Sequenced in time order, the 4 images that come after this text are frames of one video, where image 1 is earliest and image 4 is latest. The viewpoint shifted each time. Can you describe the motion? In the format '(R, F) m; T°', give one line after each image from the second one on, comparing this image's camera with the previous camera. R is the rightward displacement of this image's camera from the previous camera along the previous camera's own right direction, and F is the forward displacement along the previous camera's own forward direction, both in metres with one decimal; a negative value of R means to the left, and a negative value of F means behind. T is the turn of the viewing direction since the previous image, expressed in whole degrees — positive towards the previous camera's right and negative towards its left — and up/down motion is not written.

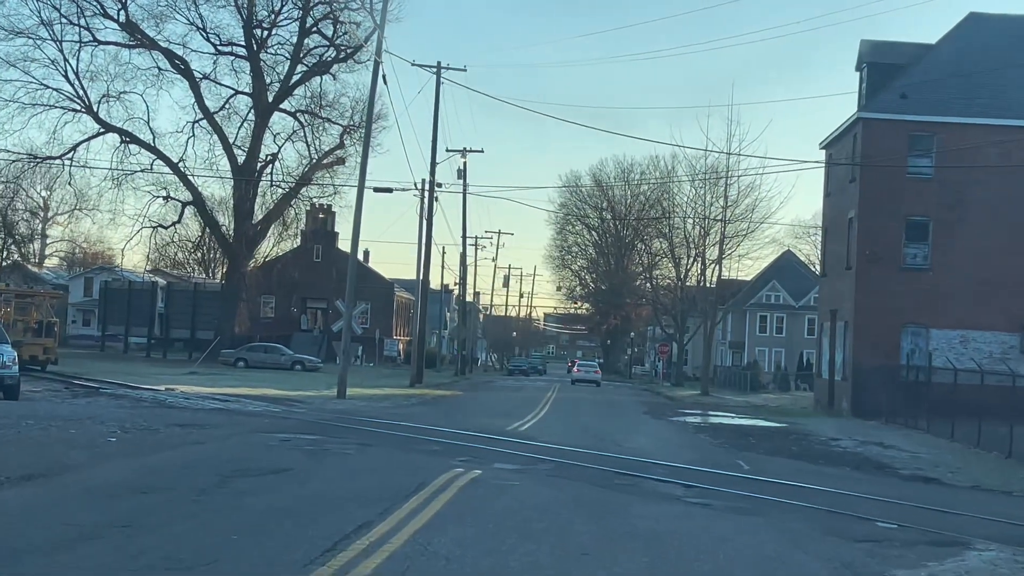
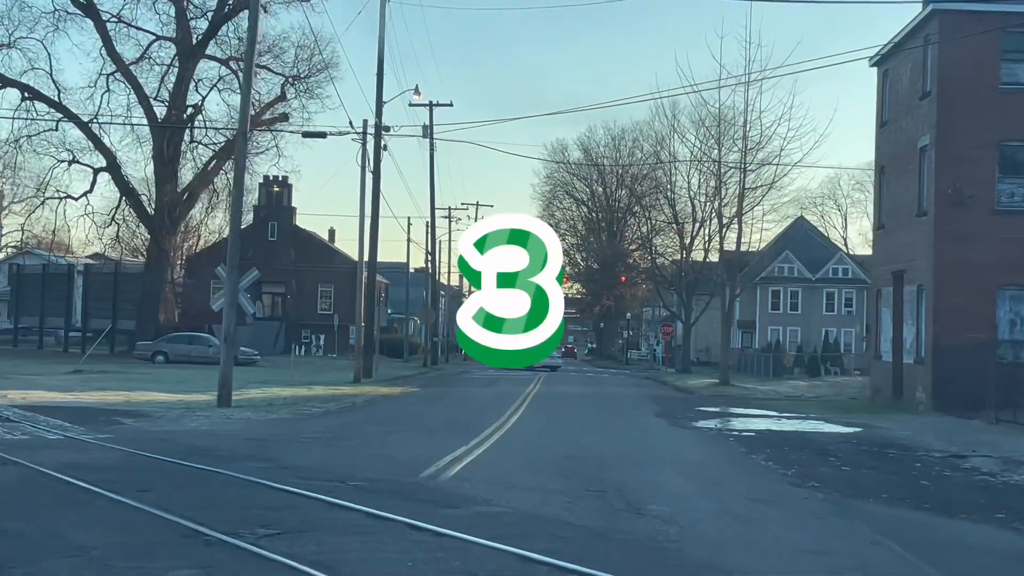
(+0.5, +8.8) m; 0°
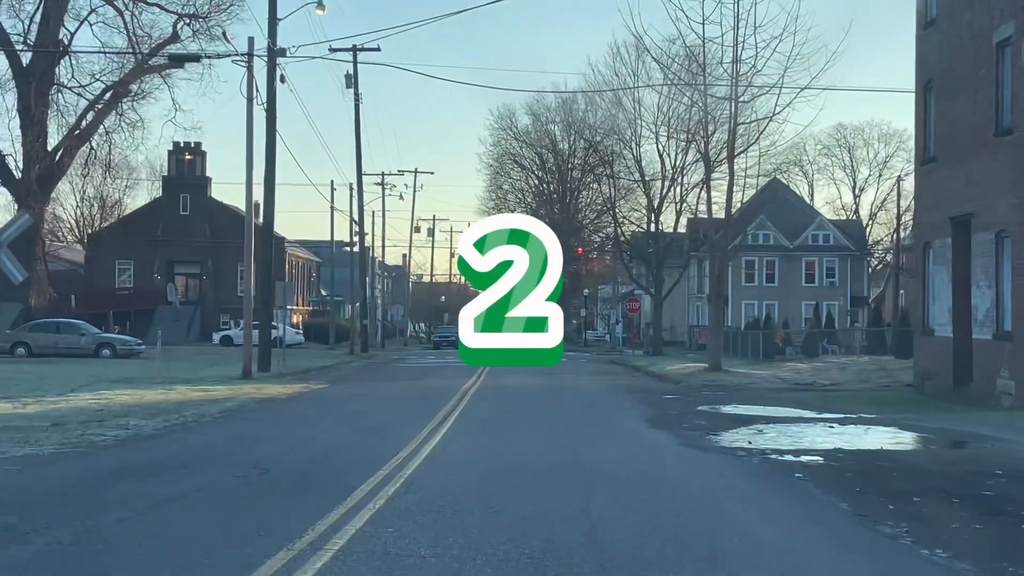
(+0.3, +7.4) m; +2°
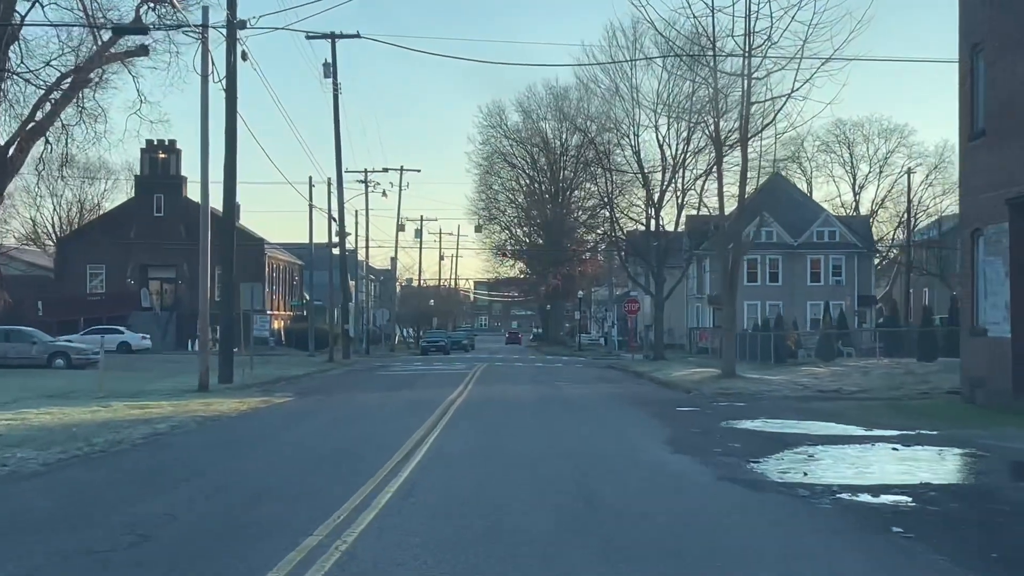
(0.0, +2.9) m; 0°
